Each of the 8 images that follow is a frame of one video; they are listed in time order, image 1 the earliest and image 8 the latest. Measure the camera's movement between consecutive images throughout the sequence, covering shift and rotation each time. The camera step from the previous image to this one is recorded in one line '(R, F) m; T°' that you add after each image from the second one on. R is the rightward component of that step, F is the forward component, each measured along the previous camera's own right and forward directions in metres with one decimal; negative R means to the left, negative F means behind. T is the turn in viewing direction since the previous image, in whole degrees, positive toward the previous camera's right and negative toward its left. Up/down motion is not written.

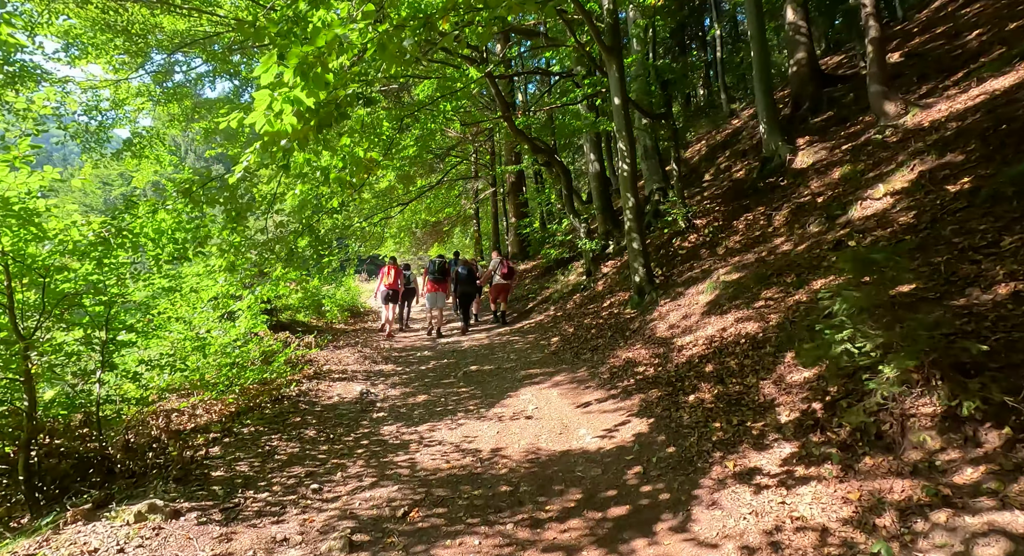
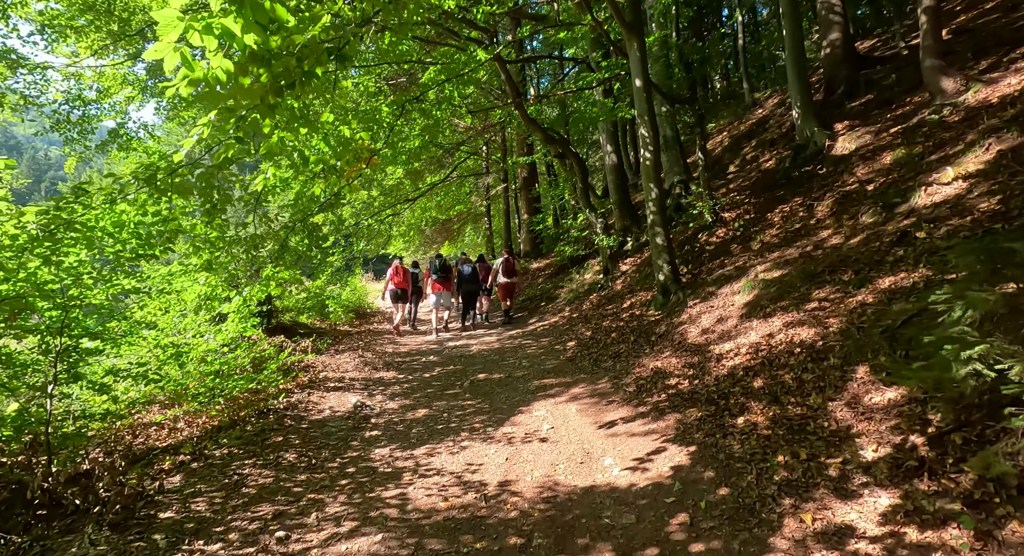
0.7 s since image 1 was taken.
(0.0, +0.8) m; -1°
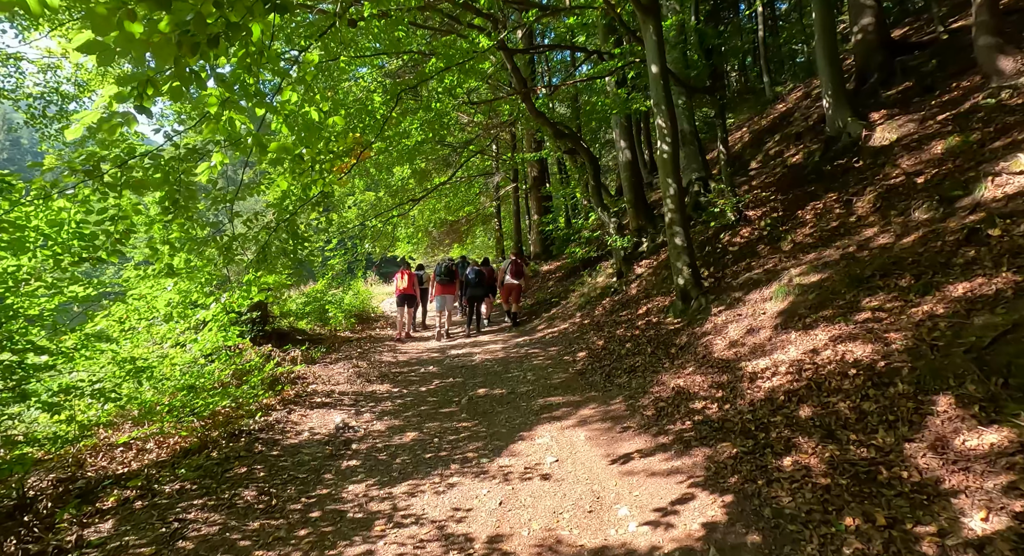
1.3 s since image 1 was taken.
(+0.1, +0.8) m; -1°
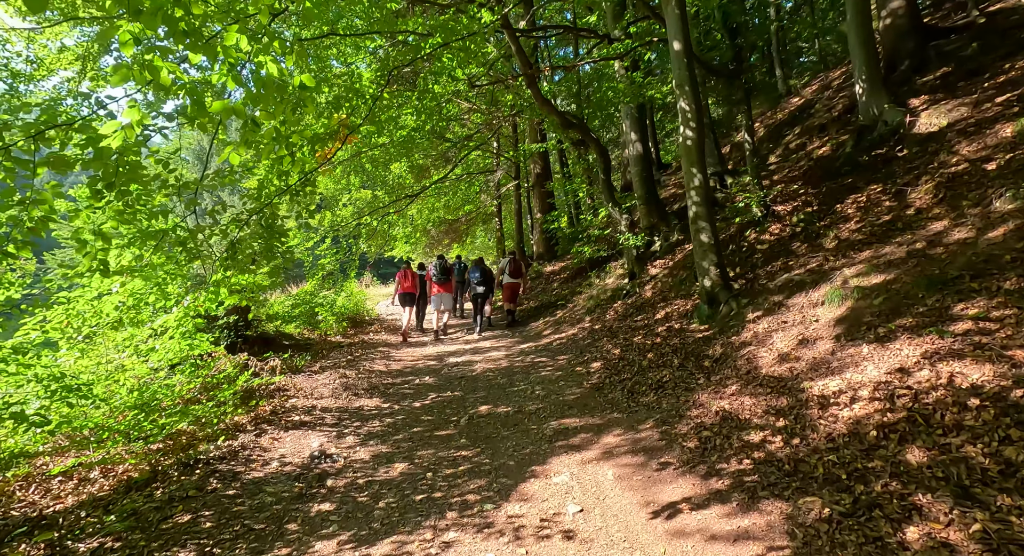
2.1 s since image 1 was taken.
(-0.1, +0.9) m; 0°
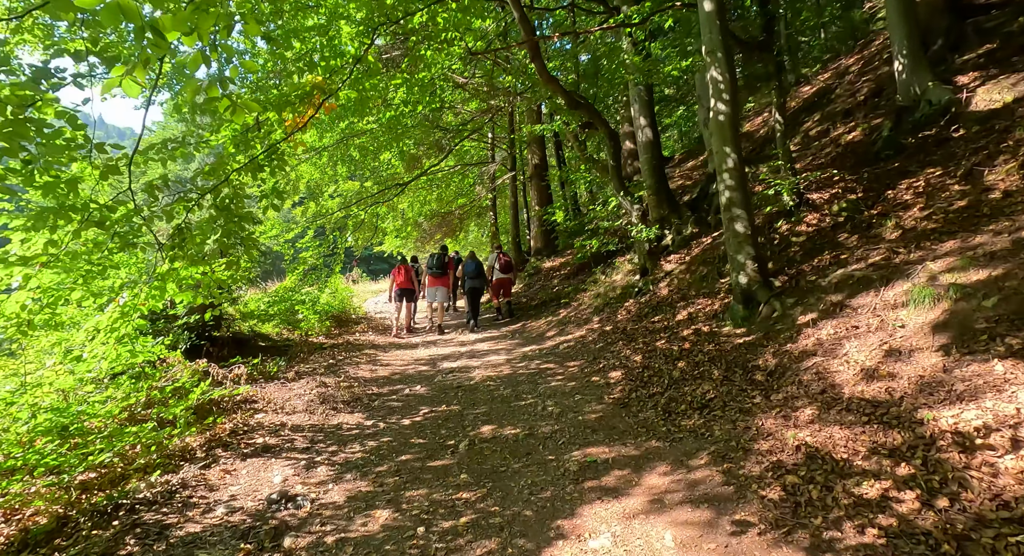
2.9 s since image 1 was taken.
(-0.1, +1.1) m; +1°
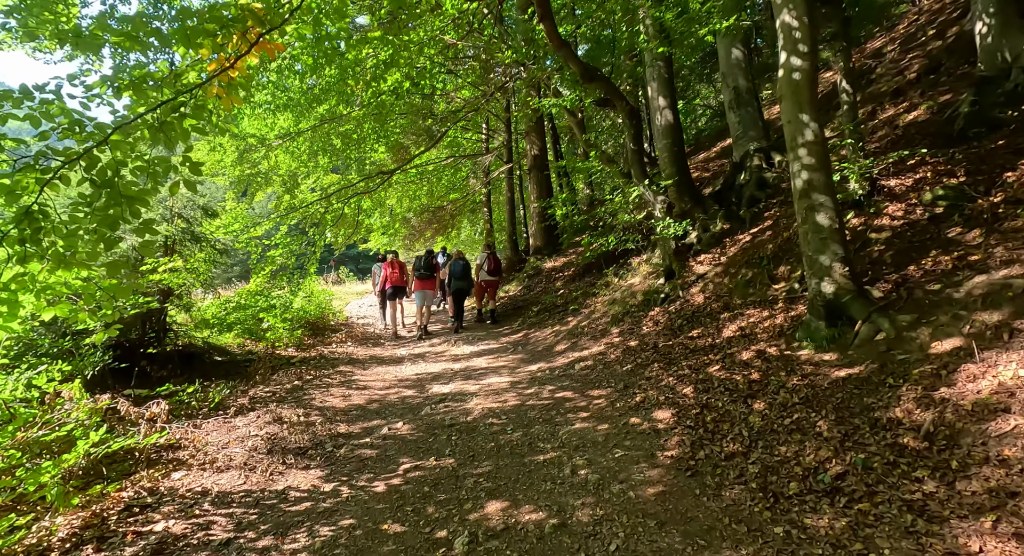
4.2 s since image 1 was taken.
(-0.2, +1.7) m; +1°
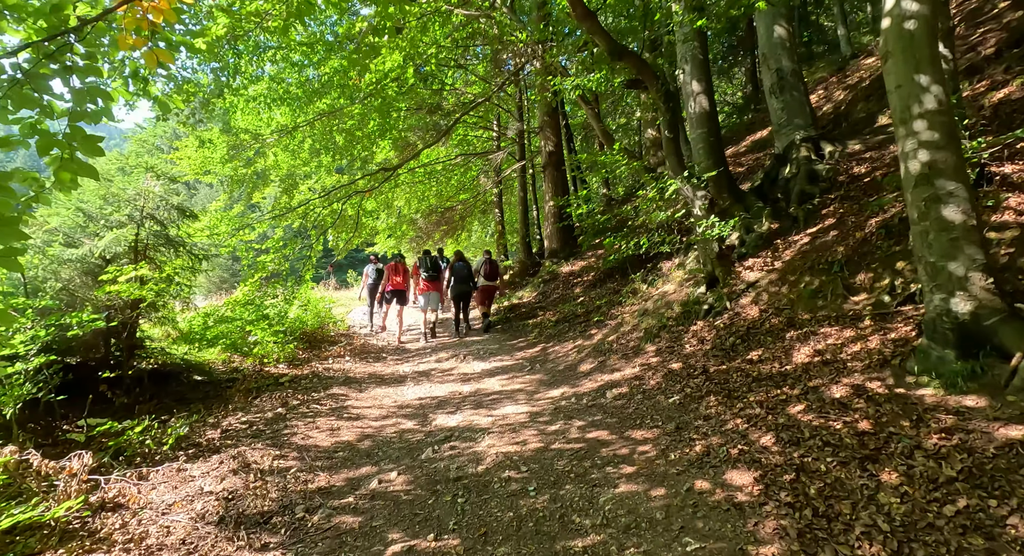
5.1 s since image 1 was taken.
(-0.1, +1.3) m; -1°
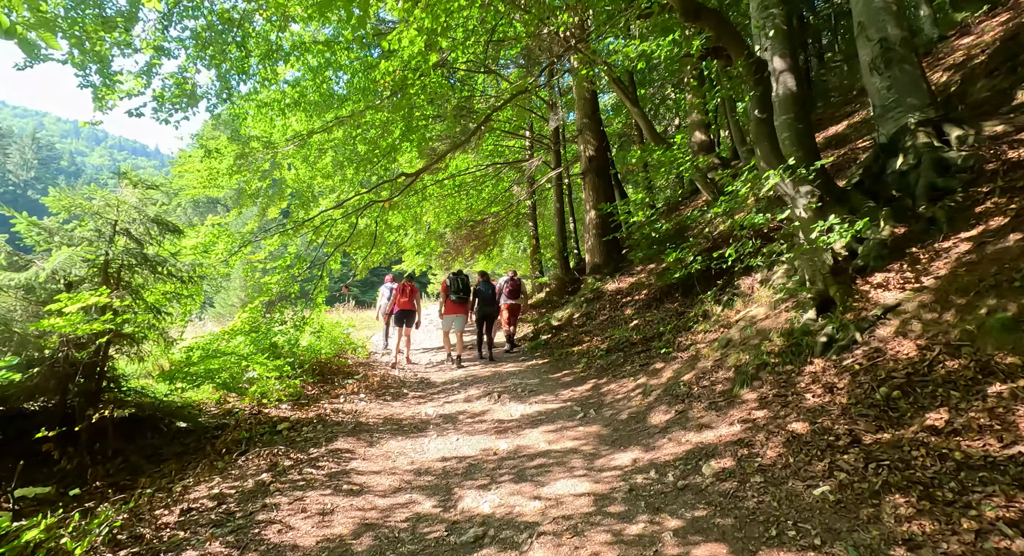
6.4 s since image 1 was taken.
(-0.2, +1.9) m; -3°
